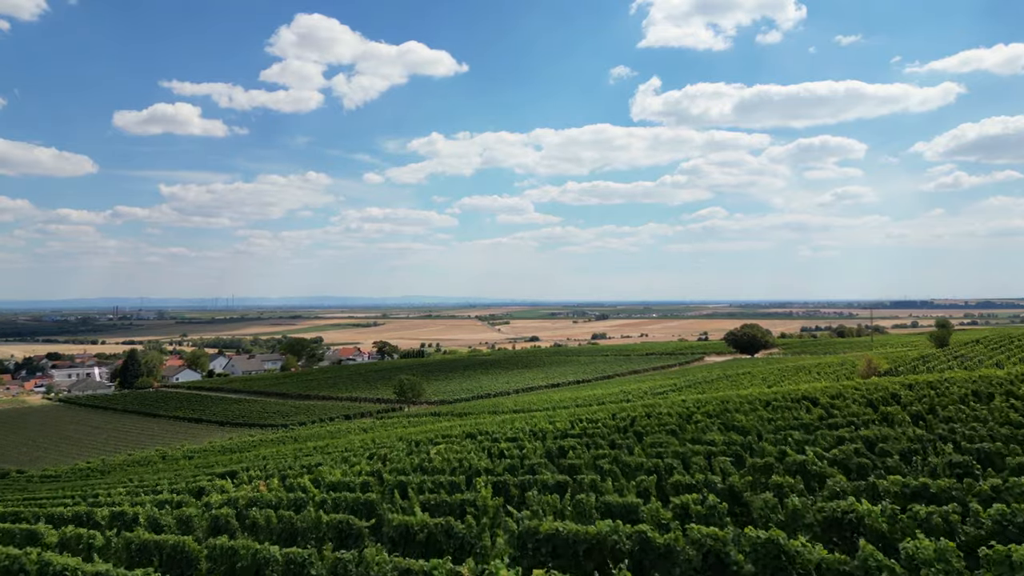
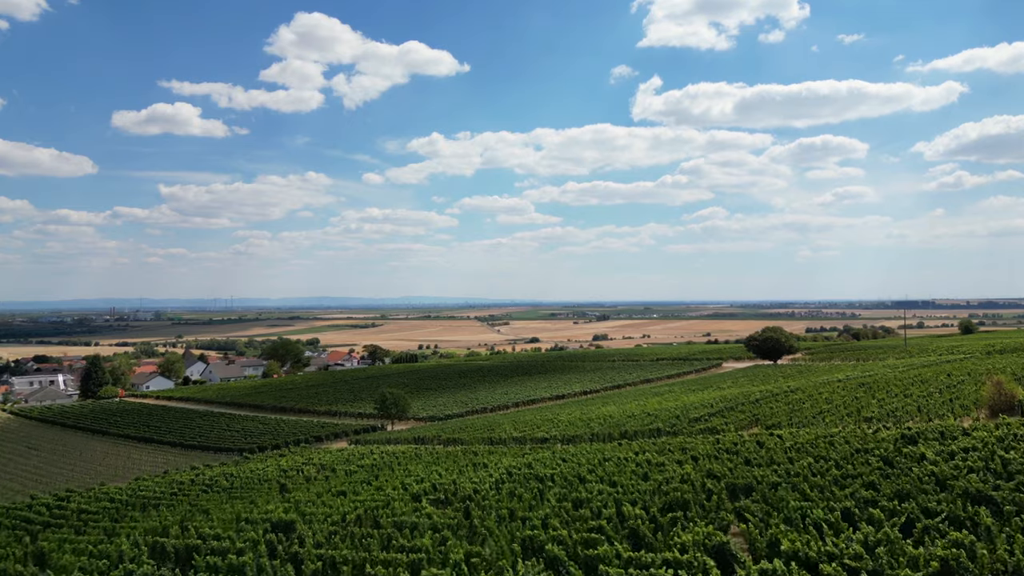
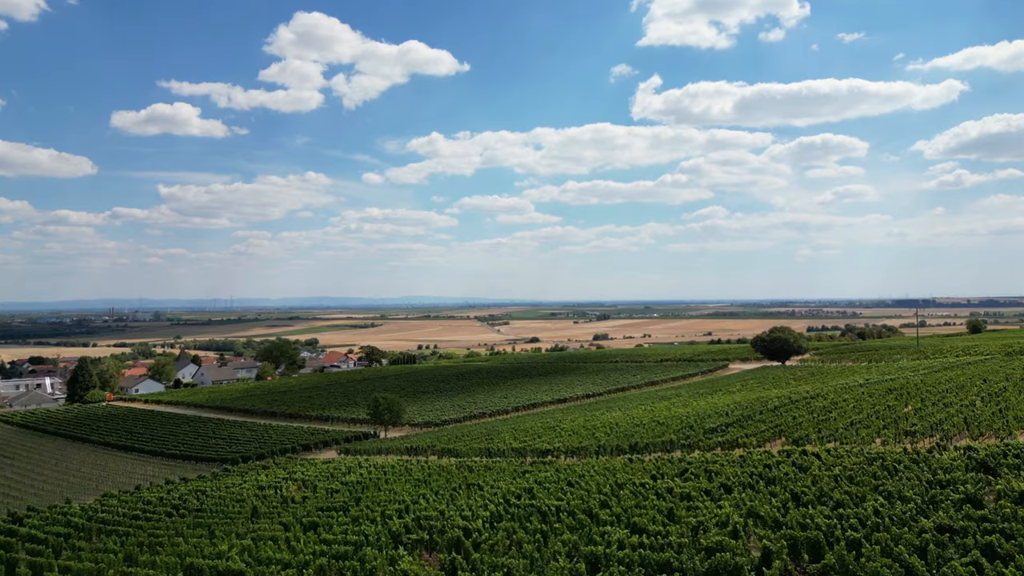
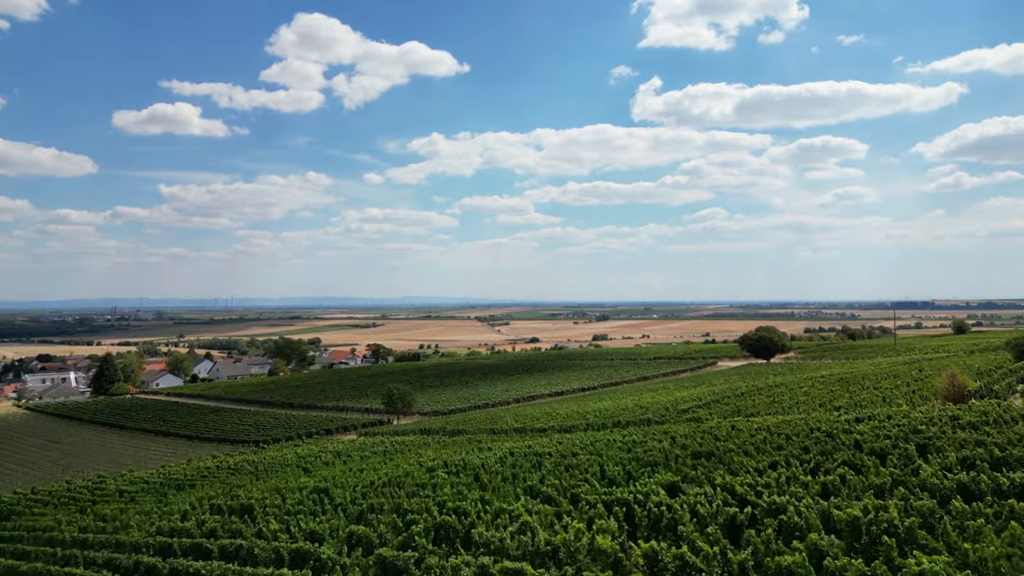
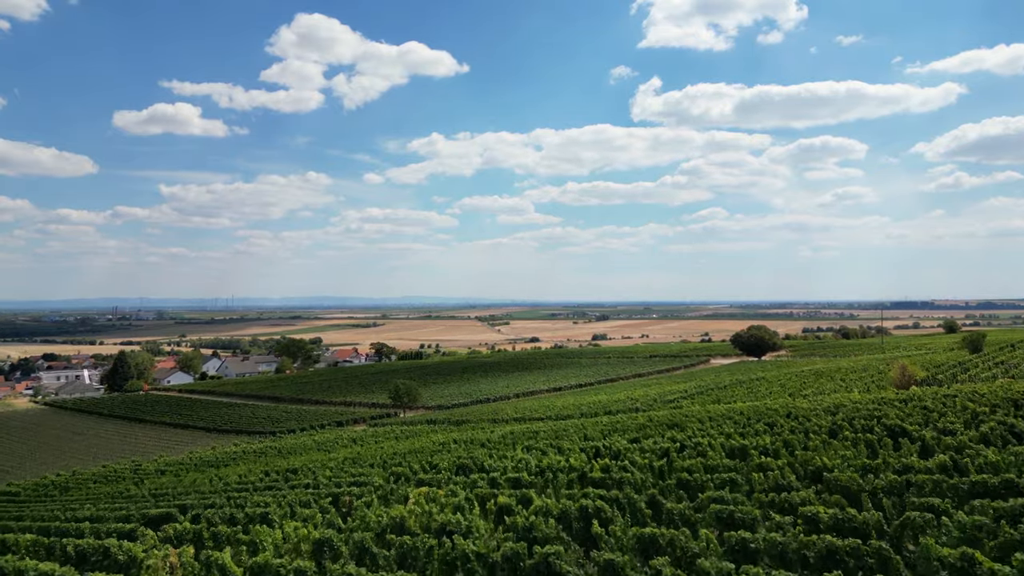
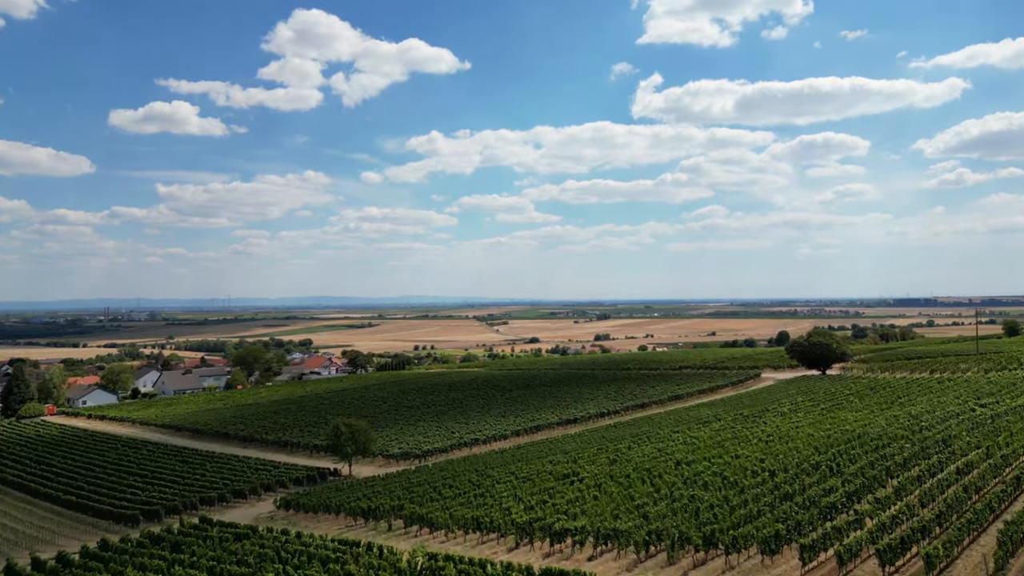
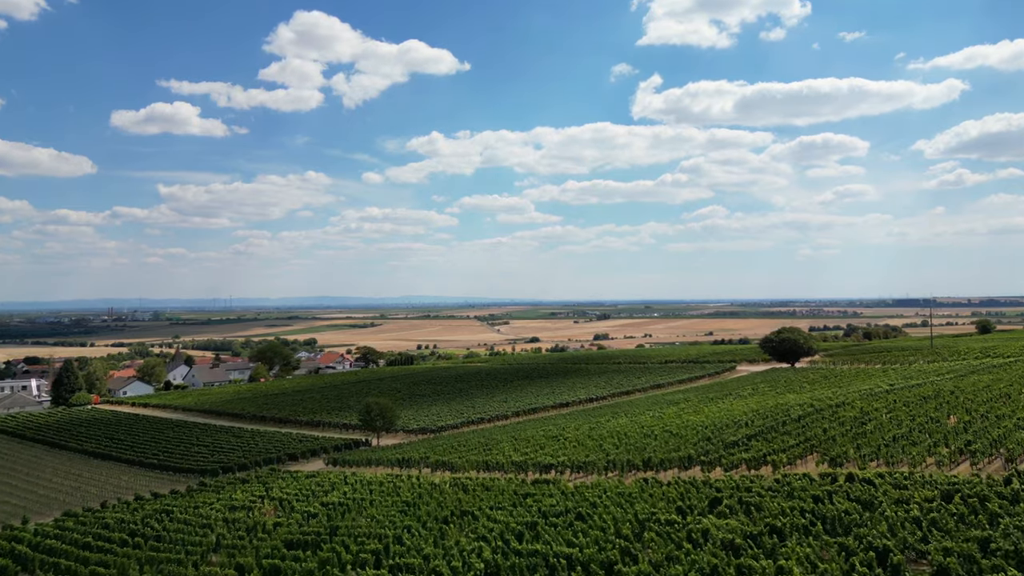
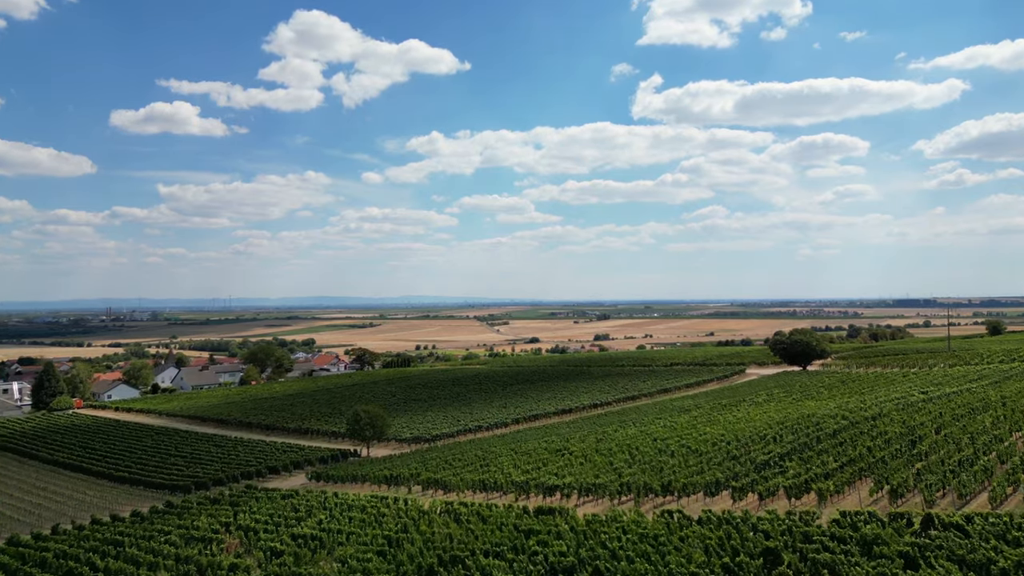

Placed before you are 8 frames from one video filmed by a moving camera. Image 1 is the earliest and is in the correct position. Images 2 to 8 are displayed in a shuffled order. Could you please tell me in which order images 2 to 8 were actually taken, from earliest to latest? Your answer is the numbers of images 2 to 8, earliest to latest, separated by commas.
5, 4, 2, 3, 7, 8, 6
